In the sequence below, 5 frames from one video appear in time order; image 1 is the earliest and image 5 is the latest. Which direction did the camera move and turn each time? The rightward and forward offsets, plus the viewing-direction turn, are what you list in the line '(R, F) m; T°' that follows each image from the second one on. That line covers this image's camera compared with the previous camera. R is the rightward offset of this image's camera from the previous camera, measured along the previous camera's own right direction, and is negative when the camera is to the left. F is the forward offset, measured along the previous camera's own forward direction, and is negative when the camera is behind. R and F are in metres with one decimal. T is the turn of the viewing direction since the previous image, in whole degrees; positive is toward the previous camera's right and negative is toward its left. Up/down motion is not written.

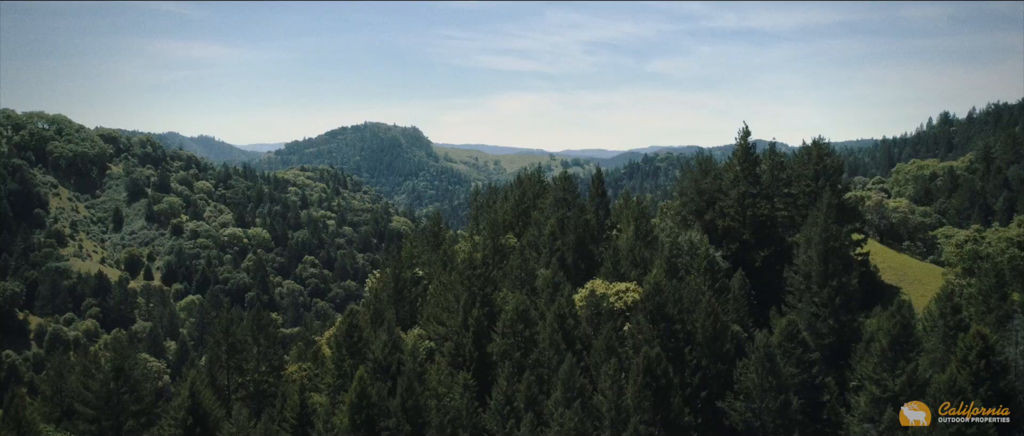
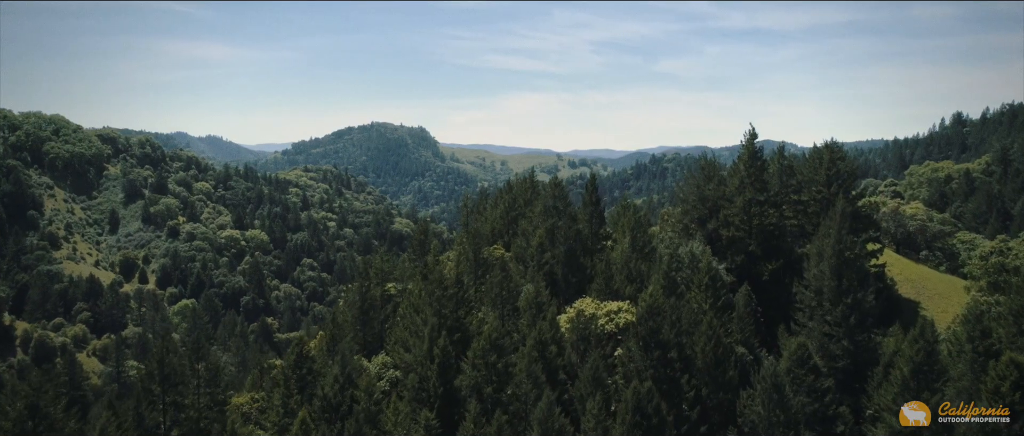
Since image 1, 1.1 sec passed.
(+2.0, +4.2) m; -1°
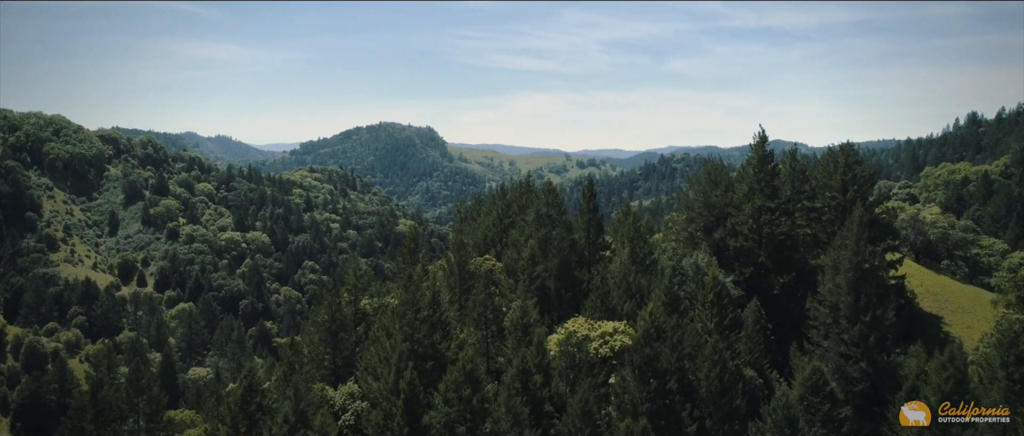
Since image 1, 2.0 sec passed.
(+1.5, +3.7) m; -1°
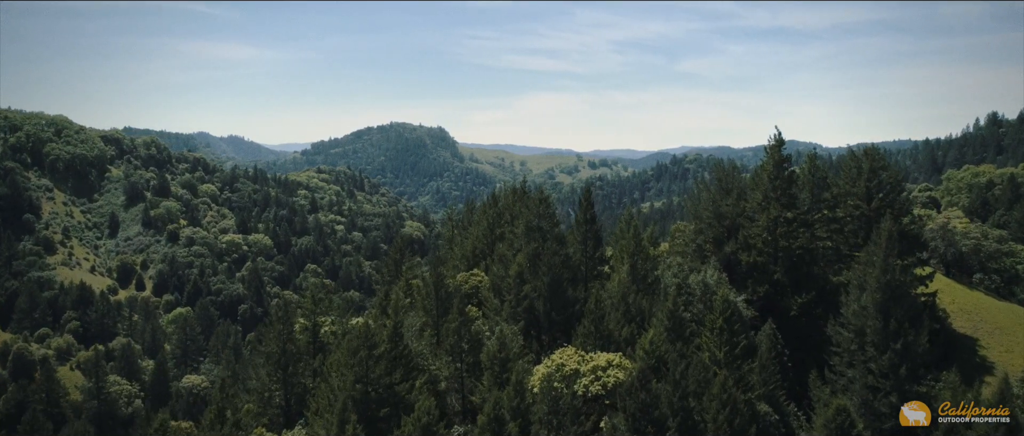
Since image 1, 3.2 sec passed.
(+1.9, +4.8) m; -1°
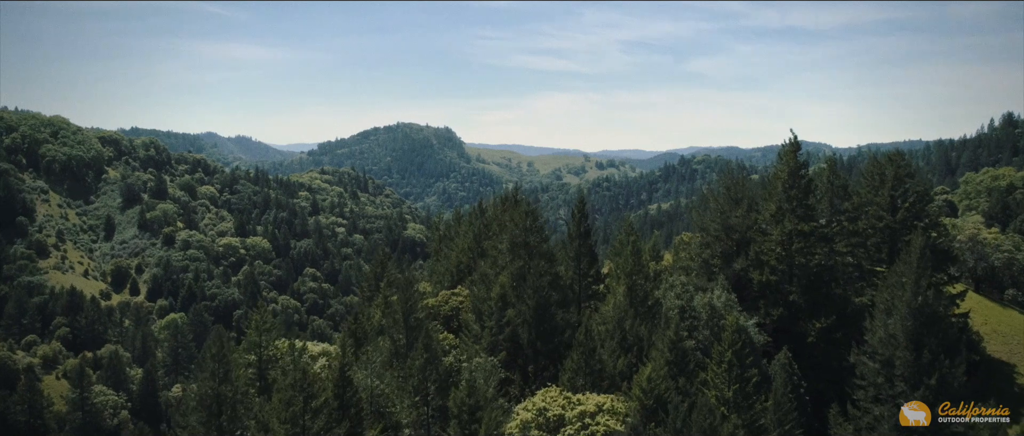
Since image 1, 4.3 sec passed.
(+1.7, +4.7) m; -1°
